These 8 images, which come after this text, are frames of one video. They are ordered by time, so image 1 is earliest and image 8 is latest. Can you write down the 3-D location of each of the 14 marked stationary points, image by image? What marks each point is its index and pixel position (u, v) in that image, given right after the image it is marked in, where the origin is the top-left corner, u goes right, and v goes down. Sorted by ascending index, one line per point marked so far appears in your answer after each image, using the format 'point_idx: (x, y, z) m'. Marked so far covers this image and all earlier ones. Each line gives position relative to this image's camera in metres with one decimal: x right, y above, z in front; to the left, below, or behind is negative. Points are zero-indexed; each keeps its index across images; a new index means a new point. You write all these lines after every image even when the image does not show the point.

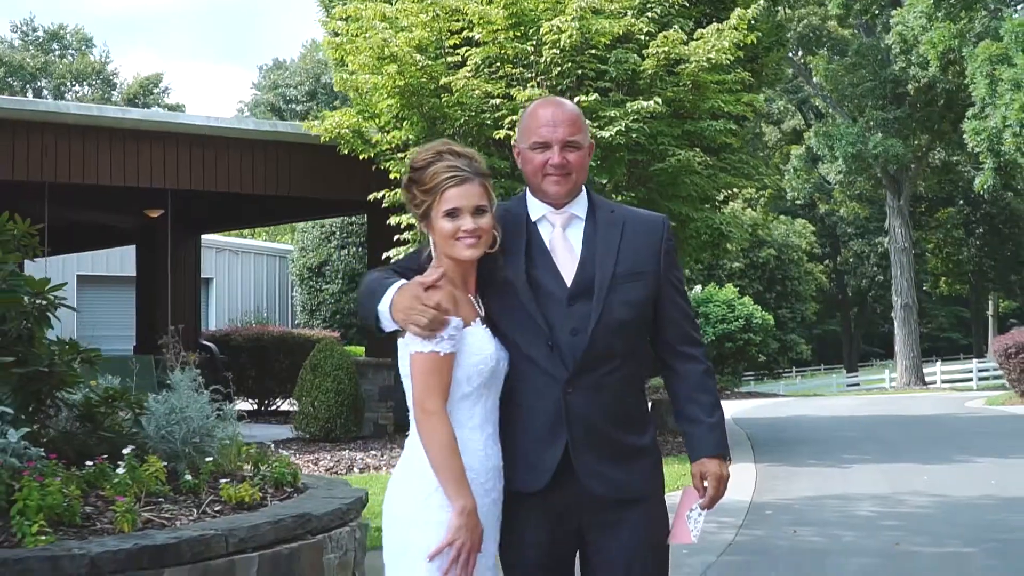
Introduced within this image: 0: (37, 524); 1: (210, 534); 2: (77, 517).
0: (-1.3, -0.7, +3.6) m
1: (-0.8, -0.7, +3.9) m
2: (-1.2, -0.6, +3.7) m
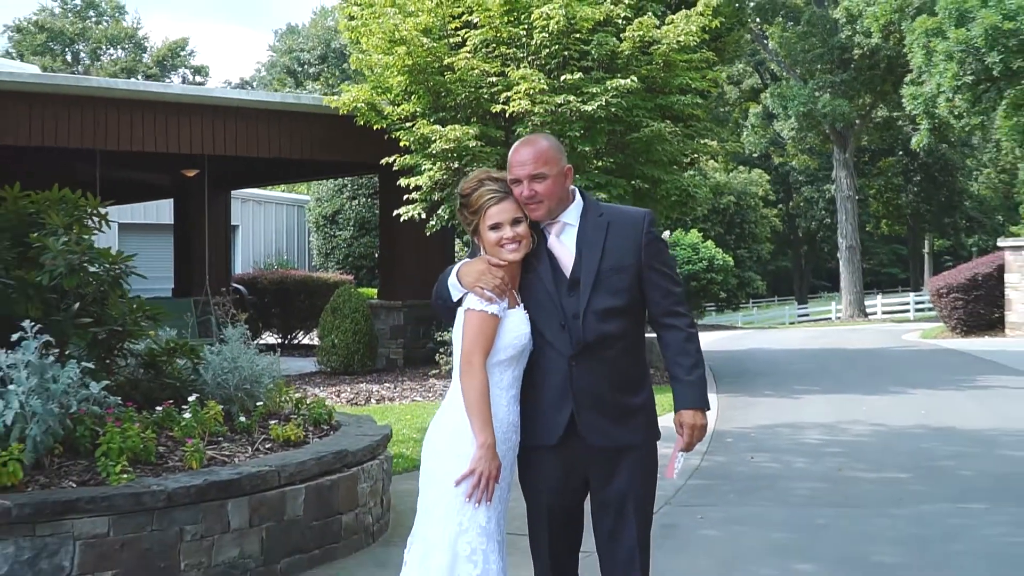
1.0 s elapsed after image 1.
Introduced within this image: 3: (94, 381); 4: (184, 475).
0: (-1.3, -0.6, +4.2) m
1: (-0.8, -0.6, +4.6) m
2: (-1.2, -0.5, +4.3) m
3: (-1.4, -0.3, +4.6) m
4: (-1.1, -0.6, +4.3) m
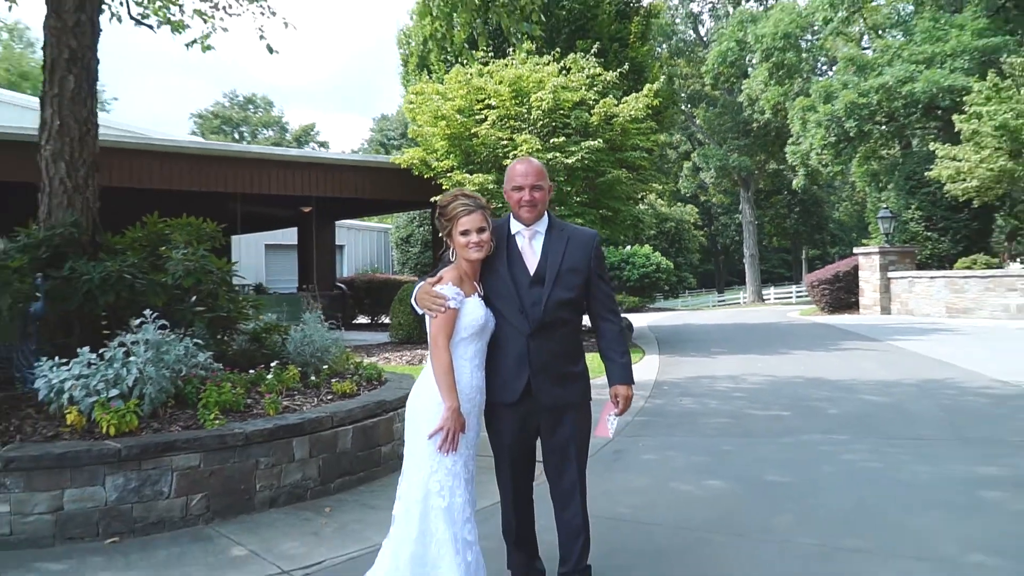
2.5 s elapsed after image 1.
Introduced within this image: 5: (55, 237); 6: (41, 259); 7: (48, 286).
0: (-1.3, -0.5, +5.6) m
1: (-0.9, -0.6, +5.9) m
2: (-1.2, -0.5, +5.7) m
3: (-1.4, -0.3, +5.9) m
4: (-1.1, -0.6, +5.7) m
5: (-2.1, +0.2, +5.9) m
6: (-2.1, +0.1, +5.8) m
7: (-2.0, 0.0, +5.7) m
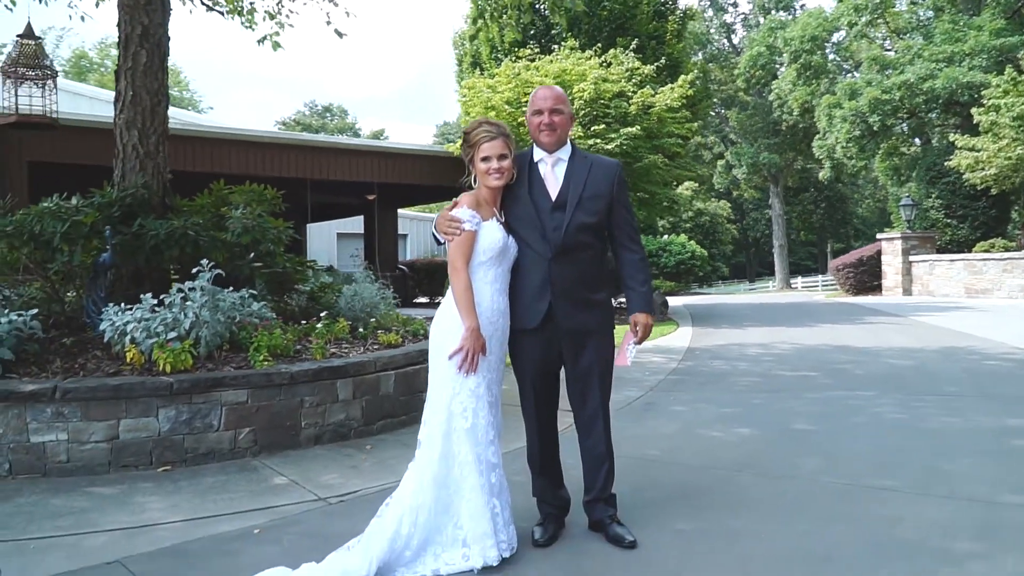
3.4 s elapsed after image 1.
0: (-1.1, -0.3, +5.9) m
1: (-0.7, -0.4, +6.2) m
2: (-1.1, -0.3, +5.9) m
3: (-1.3, -0.1, +6.2) m
4: (-1.0, -0.3, +5.9) m
5: (-1.9, +0.4, +6.3) m
6: (-1.9, +0.3, +6.2) m
7: (-1.9, +0.2, +6.0) m
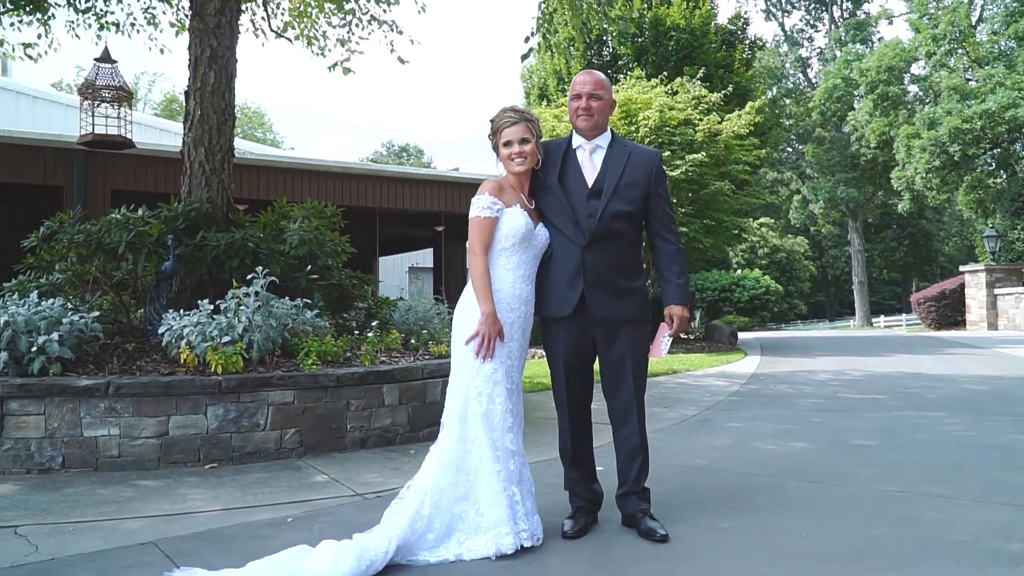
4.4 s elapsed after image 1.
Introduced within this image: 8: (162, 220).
0: (-0.9, -0.3, +5.9) m
1: (-0.4, -0.4, +6.1) m
2: (-0.8, -0.3, +5.9) m
3: (-1.0, -0.2, +6.3) m
4: (-0.7, -0.4, +5.9) m
5: (-1.6, +0.4, +6.5) m
6: (-1.6, +0.3, +6.4) m
7: (-1.6, +0.2, +6.2) m
8: (-1.7, +0.3, +6.3) m
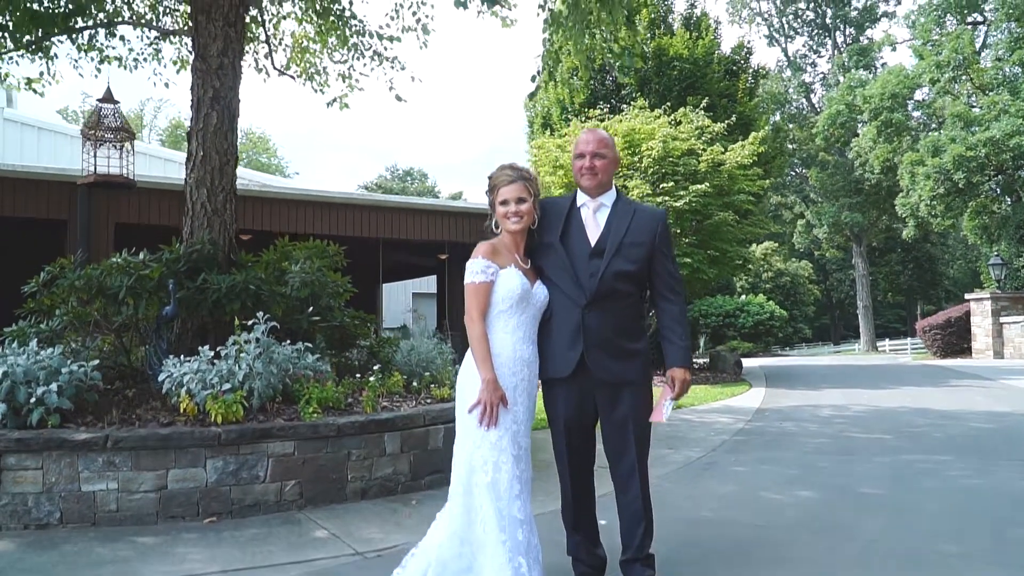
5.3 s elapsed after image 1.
0: (-0.9, -0.5, +5.8) m
1: (-0.4, -0.6, +6.1) m
2: (-0.8, -0.5, +5.9) m
3: (-1.0, -0.4, +6.2) m
4: (-0.7, -0.6, +5.8) m
5: (-1.6, +0.2, +6.4) m
6: (-1.6, +0.1, +6.3) m
7: (-1.6, 0.0, +6.1) m
8: (-1.7, +0.1, +6.2) m
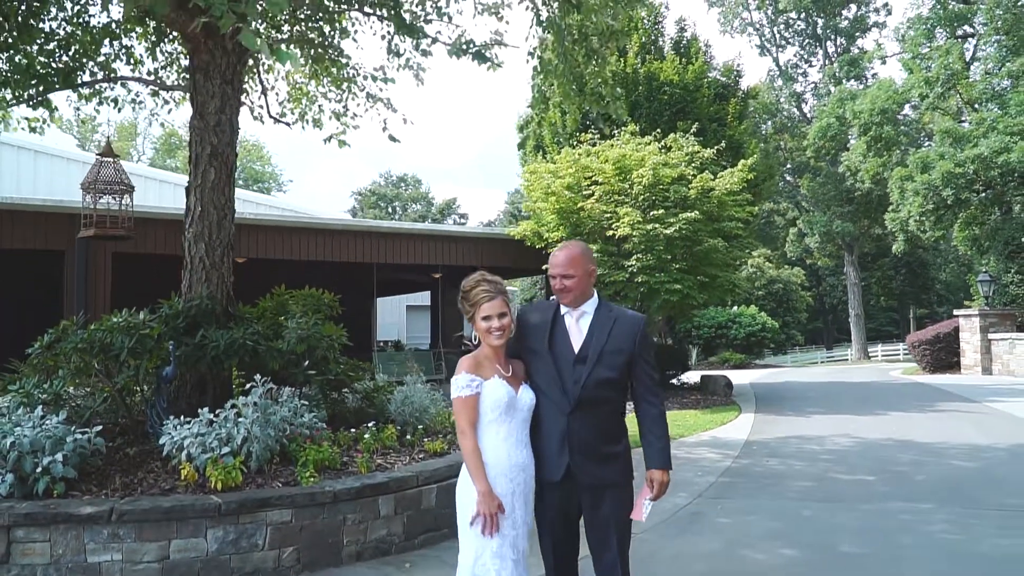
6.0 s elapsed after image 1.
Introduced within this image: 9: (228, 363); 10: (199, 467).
0: (-0.9, -0.8, +5.9) m
1: (-0.5, -0.9, +6.2) m
2: (-0.8, -0.8, +6.0) m
3: (-1.0, -0.6, +6.3) m
4: (-0.7, -0.9, +5.9) m
5: (-1.7, -0.1, +6.4) m
6: (-1.7, -0.2, +6.3) m
7: (-1.6, -0.3, +6.2) m
8: (-1.8, -0.2, +6.3) m
9: (-1.4, -0.4, +6.2) m
10: (-1.4, -0.8, +5.8) m
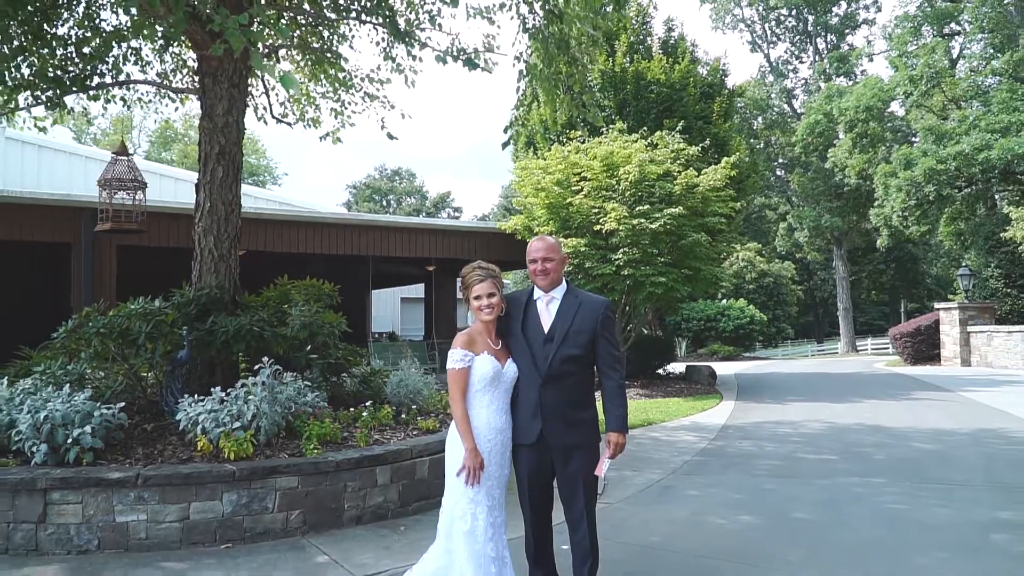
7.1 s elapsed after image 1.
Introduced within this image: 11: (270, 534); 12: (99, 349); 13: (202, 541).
0: (-1.0, -0.8, +6.4) m
1: (-0.5, -0.8, +6.6) m
2: (-0.9, -0.7, +6.5) m
3: (-1.0, -0.5, +6.8) m
4: (-0.8, -0.8, +6.4) m
5: (-1.6, 0.0, +7.0) m
6: (-1.7, -0.1, +6.9) m
7: (-1.6, -0.2, +6.7) m
8: (-1.8, -0.1, +6.9) m
9: (-1.4, -0.3, +6.7) m
10: (-1.5, -0.7, +6.3) m
11: (-1.2, -1.2, +6.2) m
12: (-2.2, -0.3, +6.9) m
13: (-1.5, -1.2, +6.2) m
